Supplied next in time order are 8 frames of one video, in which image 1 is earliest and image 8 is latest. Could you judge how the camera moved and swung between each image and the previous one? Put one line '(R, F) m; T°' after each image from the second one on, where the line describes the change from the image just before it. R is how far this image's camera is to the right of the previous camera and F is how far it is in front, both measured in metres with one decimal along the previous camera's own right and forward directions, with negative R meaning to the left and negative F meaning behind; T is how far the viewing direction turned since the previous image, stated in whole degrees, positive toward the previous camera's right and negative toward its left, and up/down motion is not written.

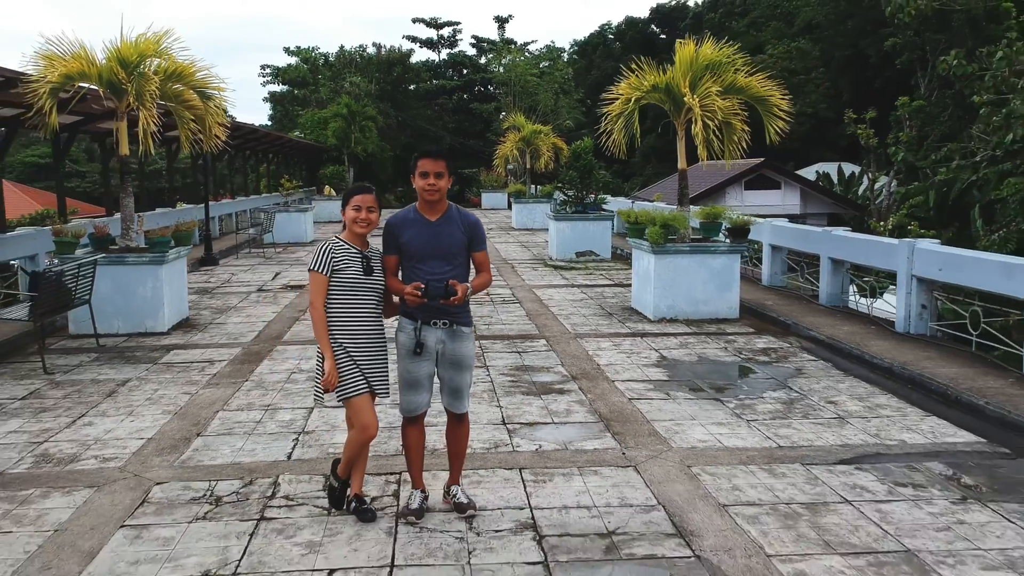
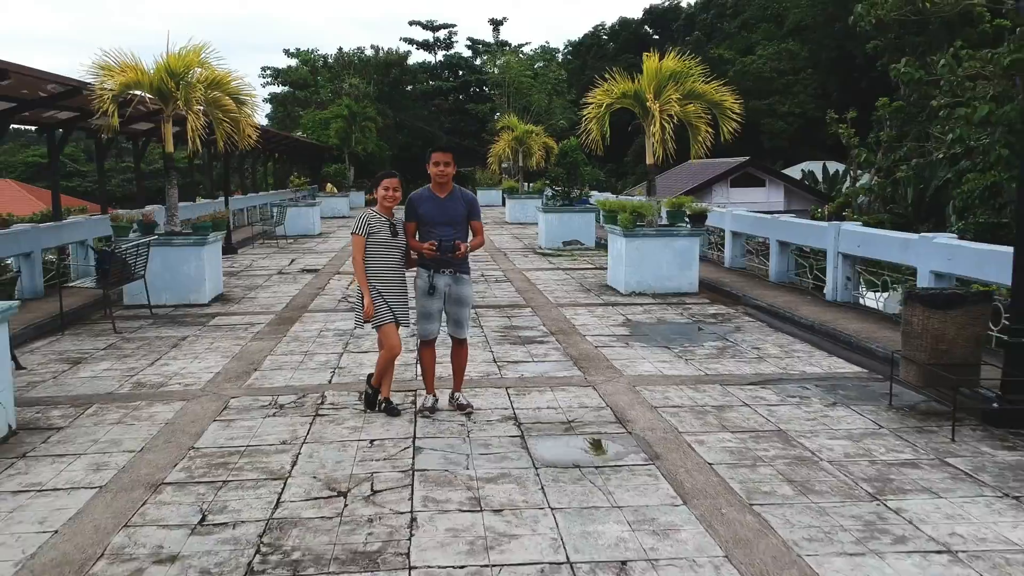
(+0.1, -1.5) m; 0°
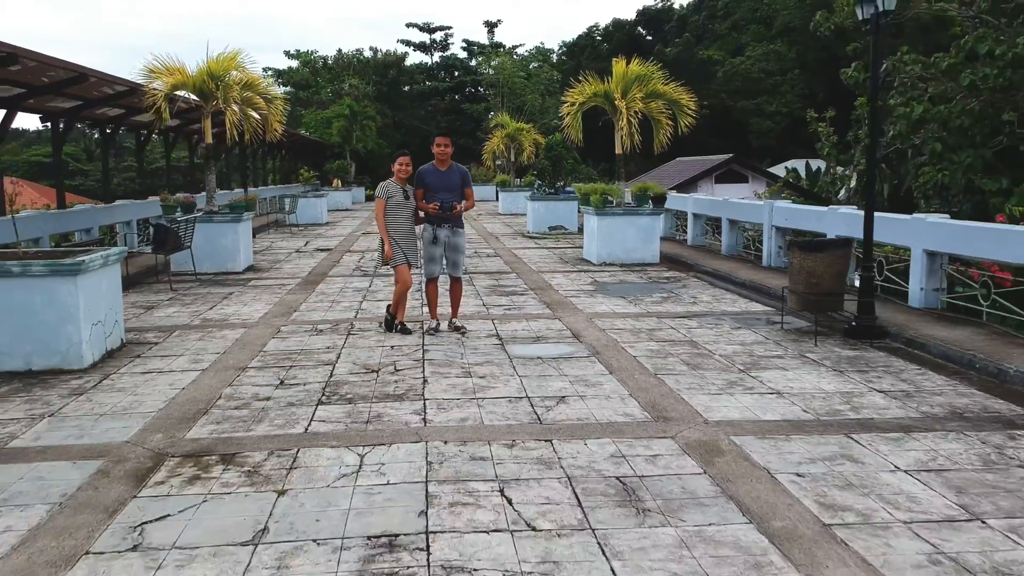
(+0.1, -1.8) m; 0°
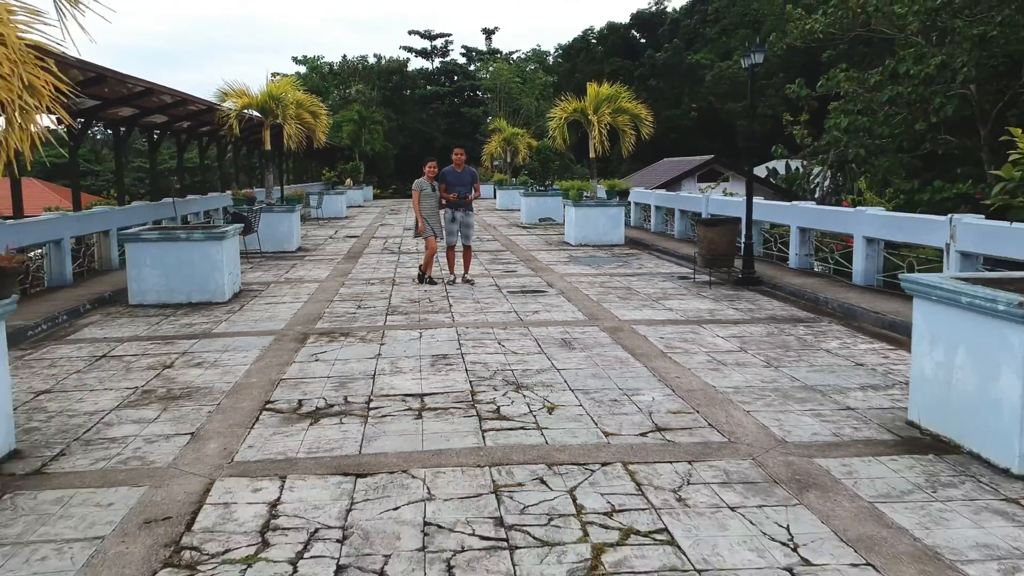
(0.0, -3.2) m; 0°
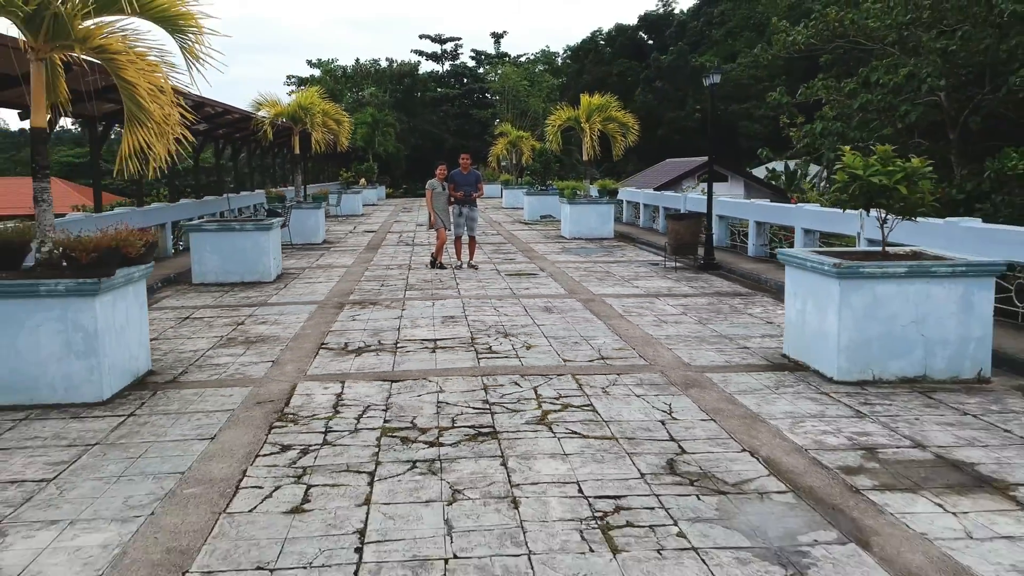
(+0.2, -1.9) m; -1°
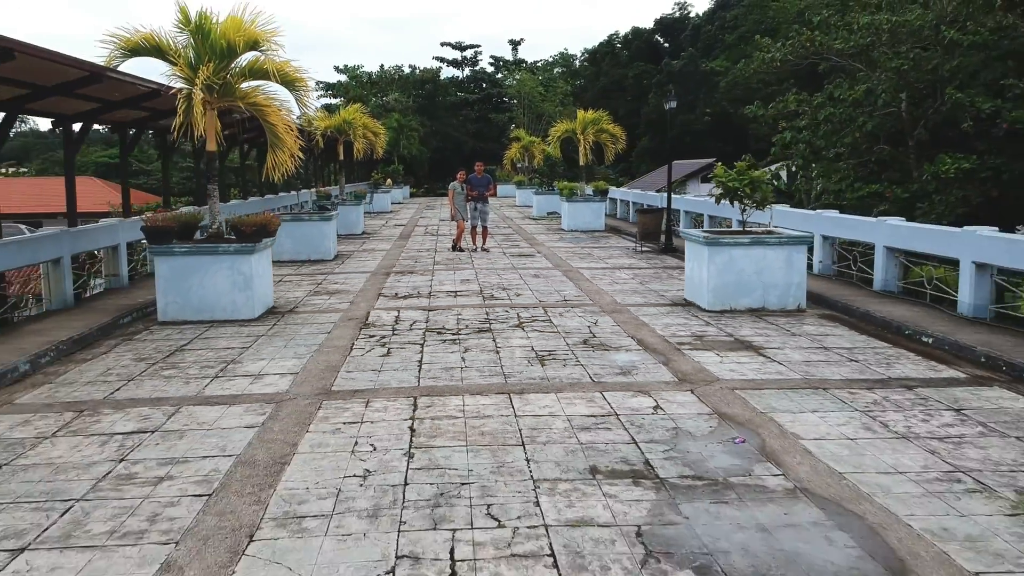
(+0.3, -3.5) m; -1°
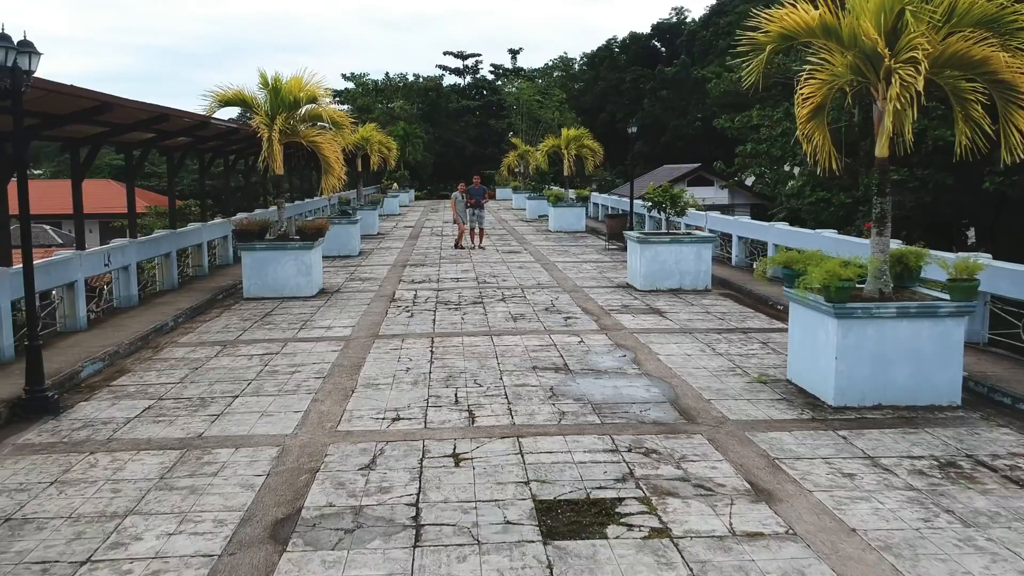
(+0.2, -3.5) m; 0°
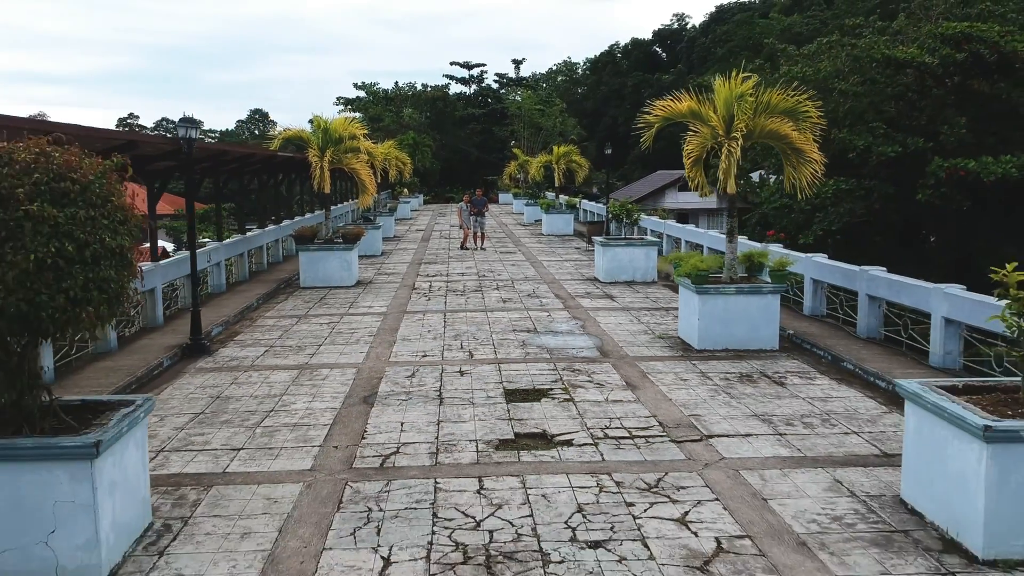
(+0.2, -3.9) m; 0°
